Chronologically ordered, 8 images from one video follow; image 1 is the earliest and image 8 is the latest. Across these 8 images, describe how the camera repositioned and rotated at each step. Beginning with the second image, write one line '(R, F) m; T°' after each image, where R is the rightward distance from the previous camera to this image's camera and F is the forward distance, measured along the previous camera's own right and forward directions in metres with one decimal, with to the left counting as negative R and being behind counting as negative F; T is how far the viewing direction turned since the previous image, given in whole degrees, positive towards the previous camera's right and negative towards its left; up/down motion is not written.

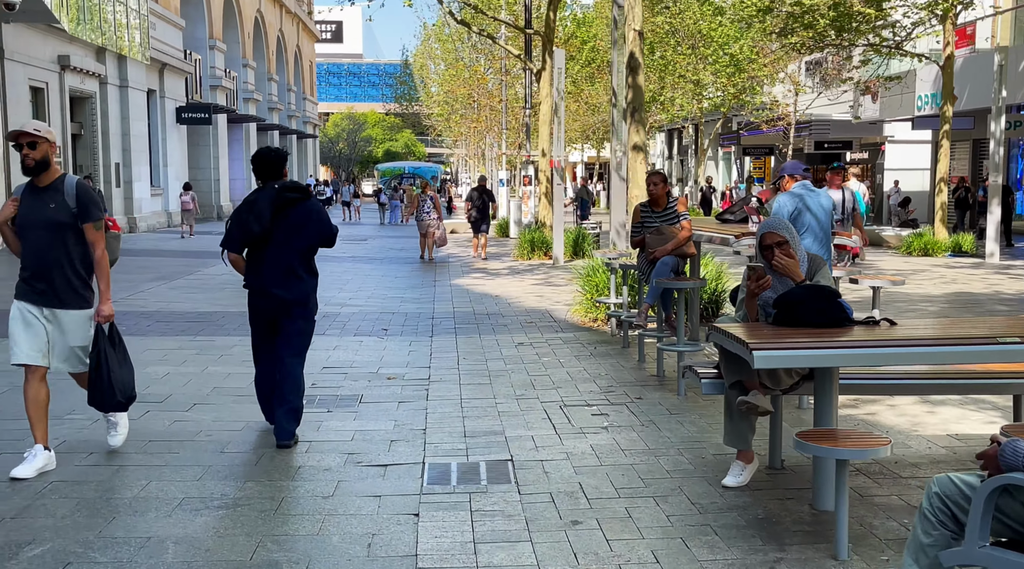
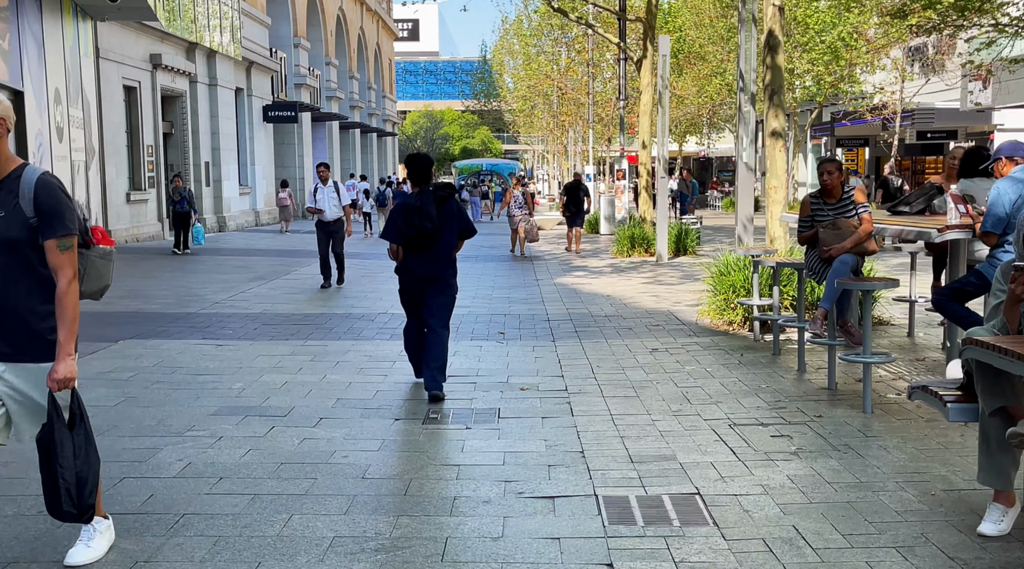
(-0.5, +0.8) m; -4°
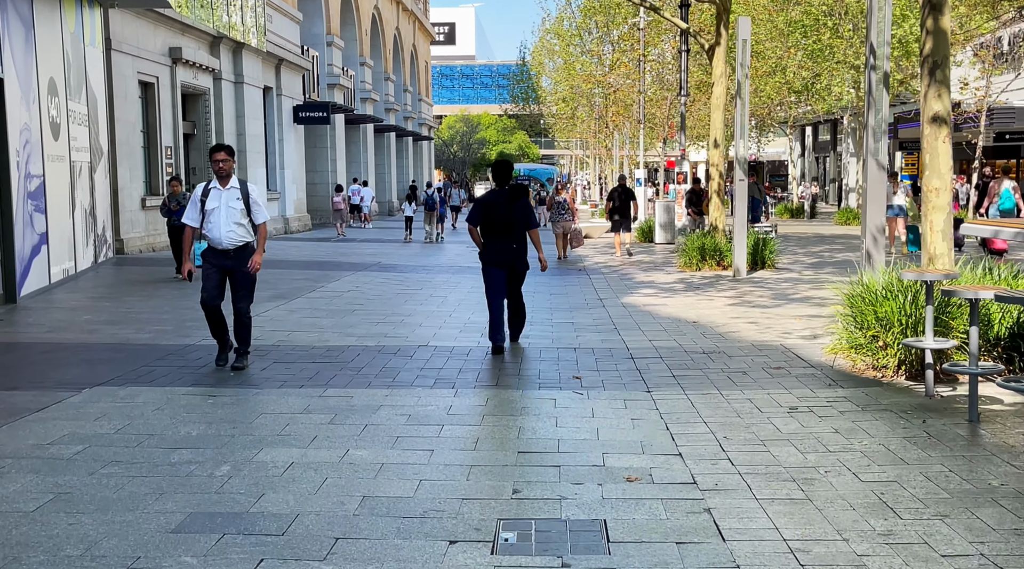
(-0.3, +2.5) m; -2°
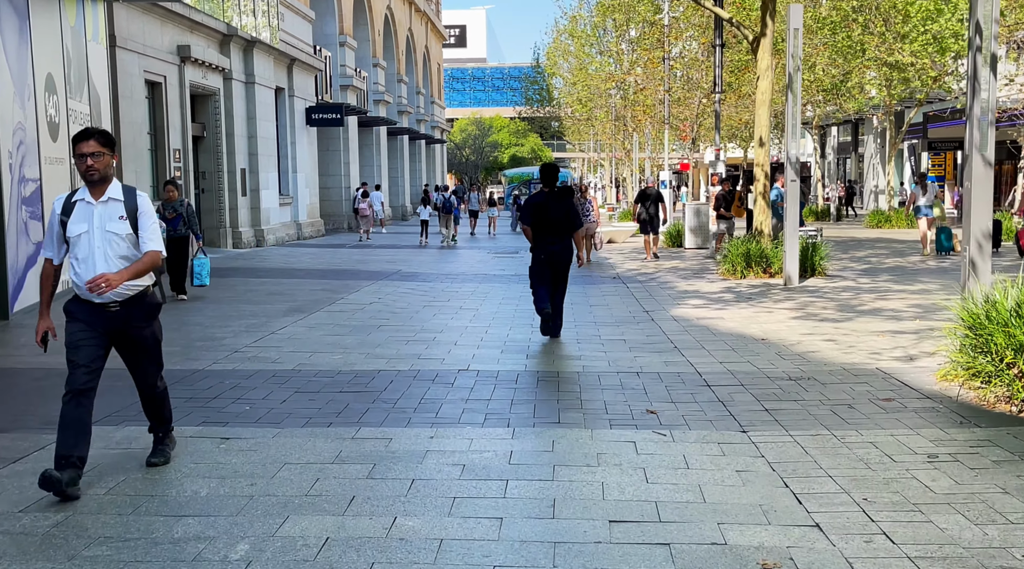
(-0.4, +1.3) m; 0°
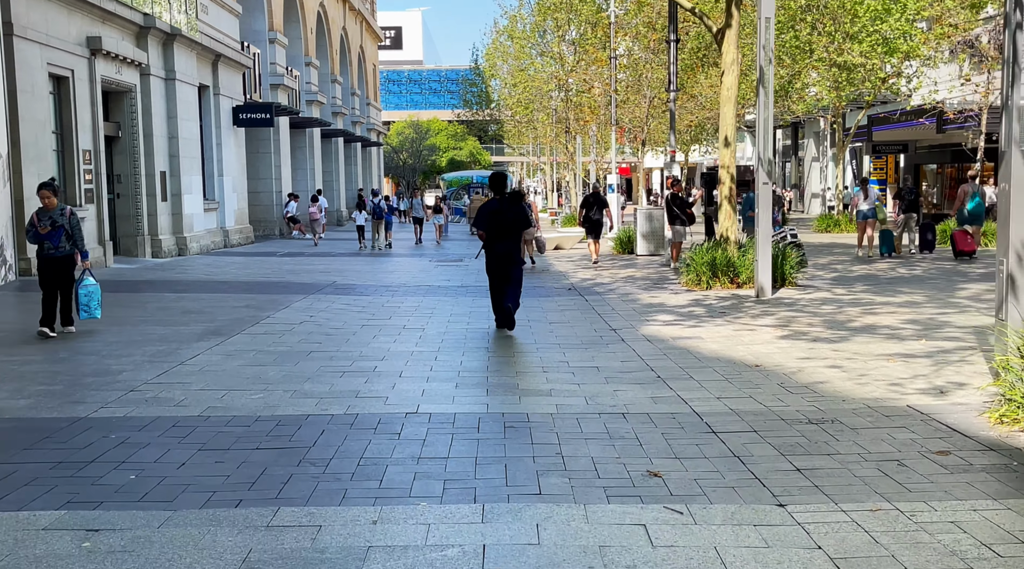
(-0.1, +1.6) m; +3°
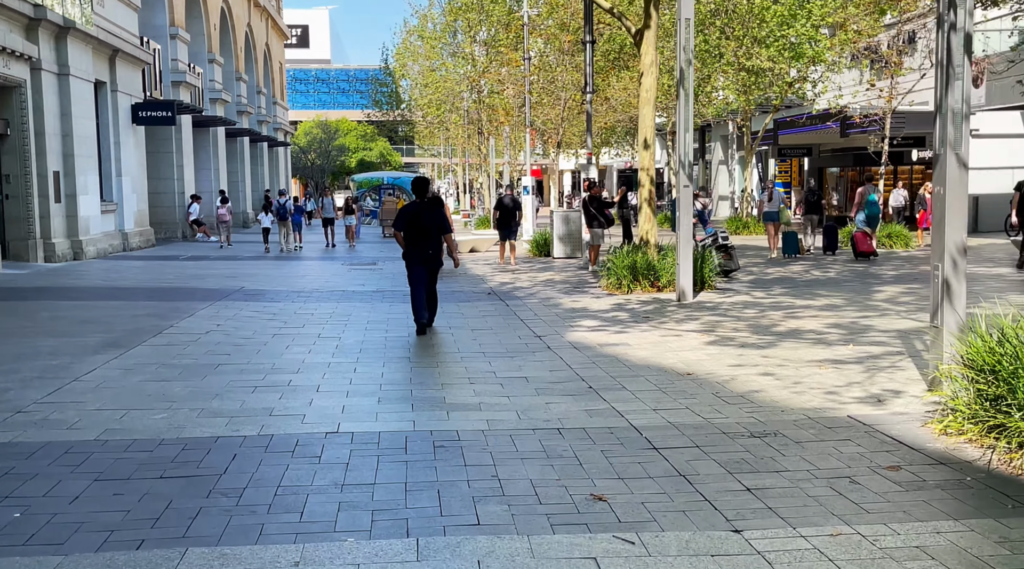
(-0.1, +0.4) m; +5°
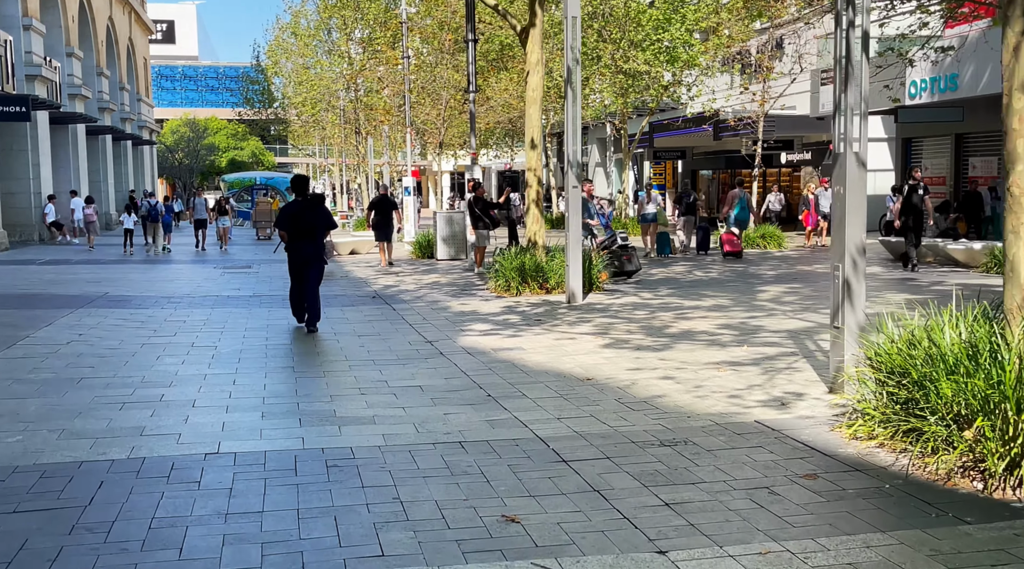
(-0.1, +0.4) m; +6°
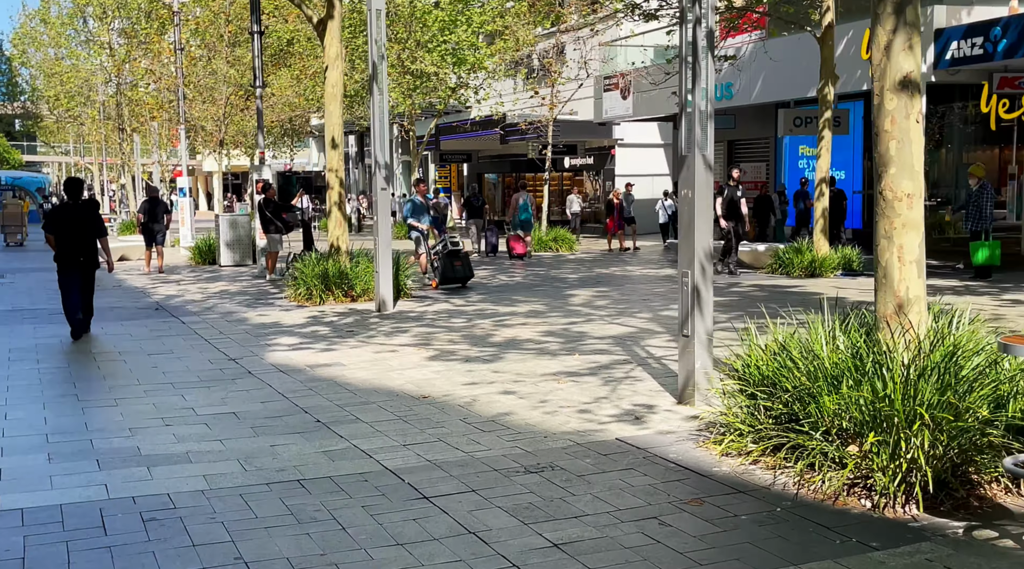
(-0.3, +0.8) m; +11°
